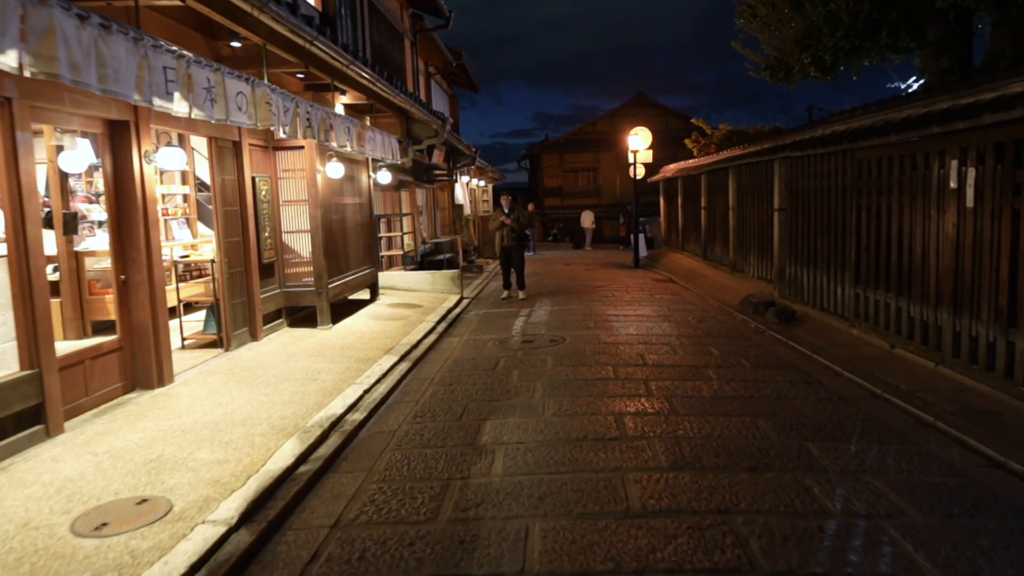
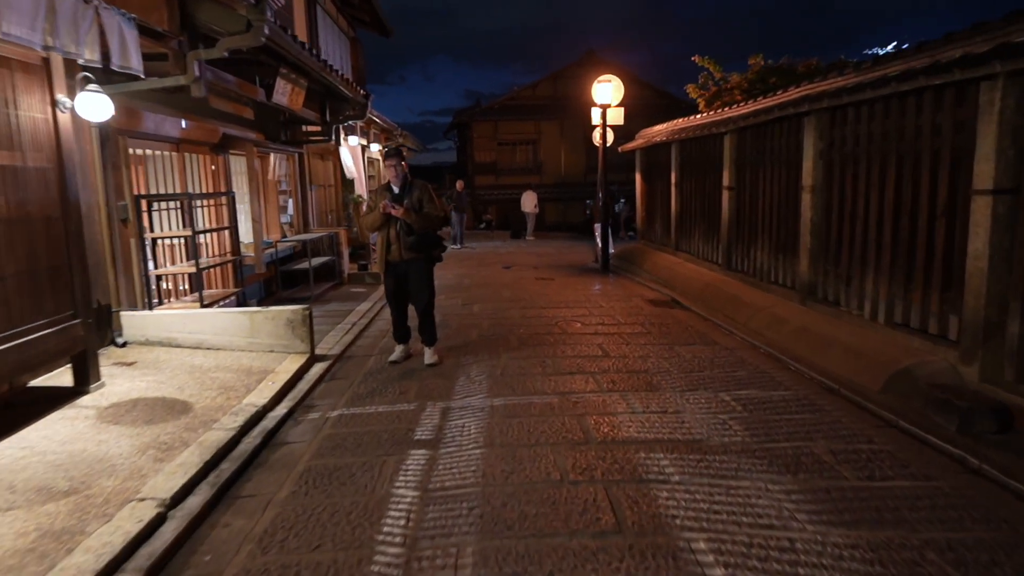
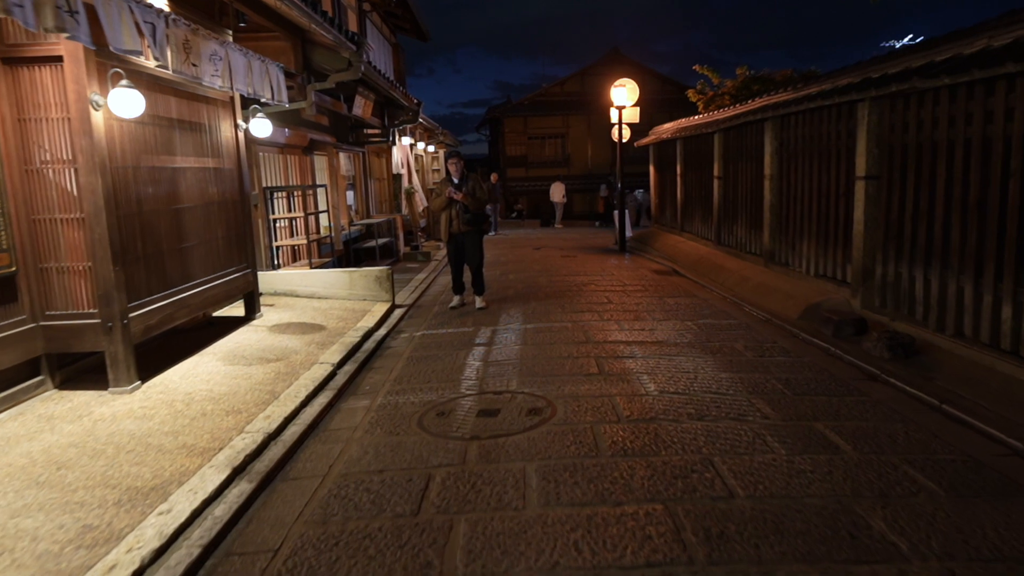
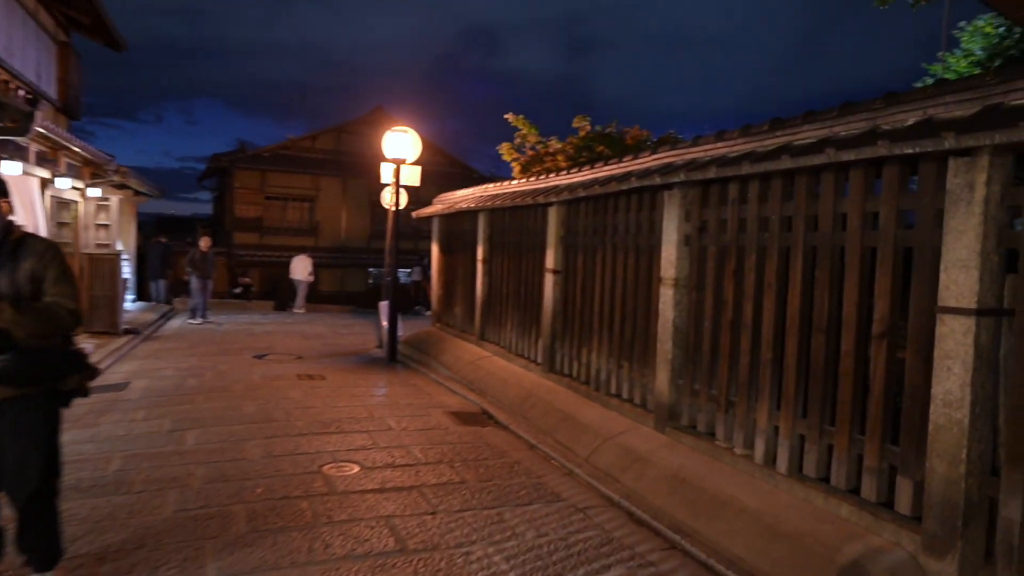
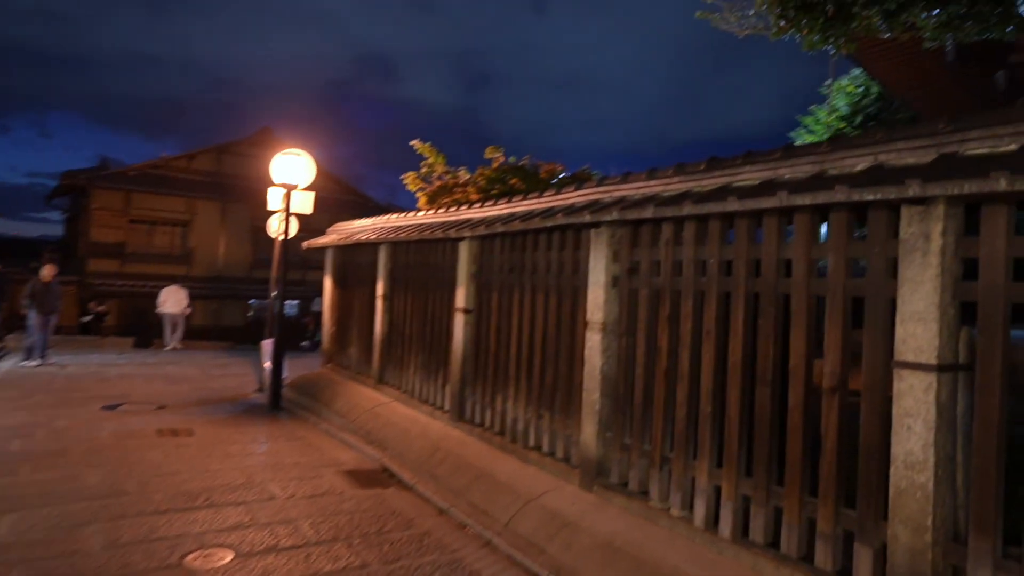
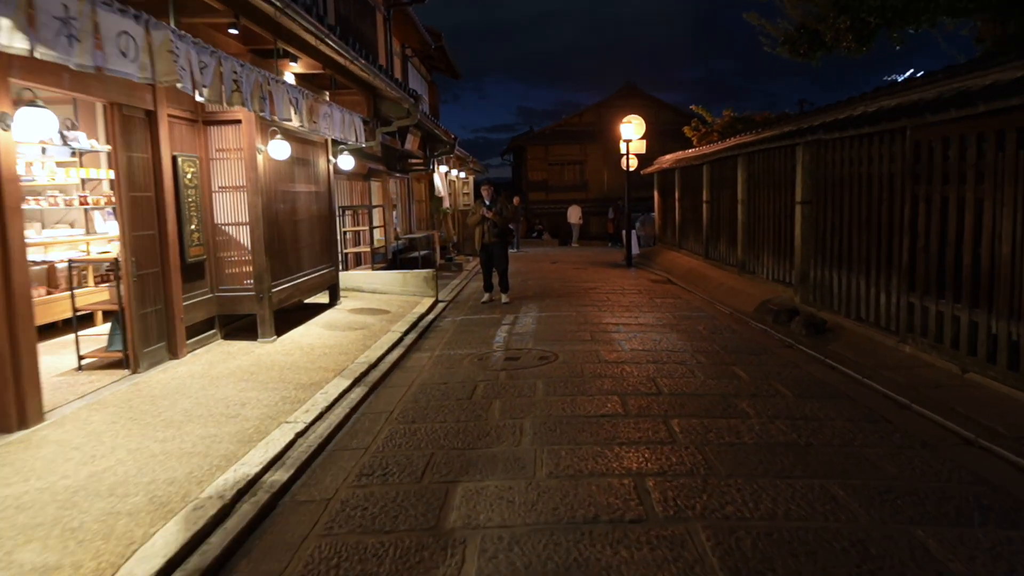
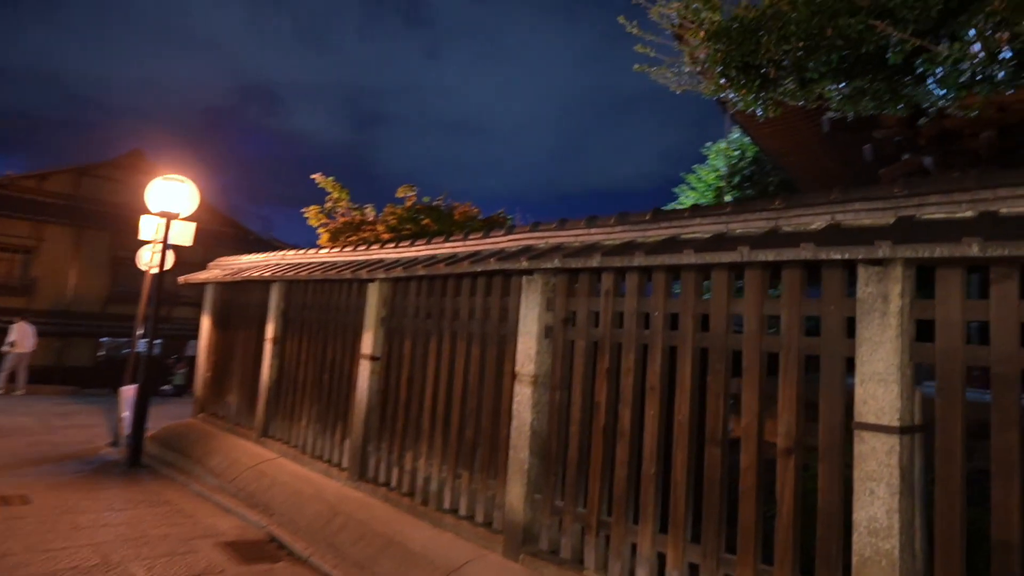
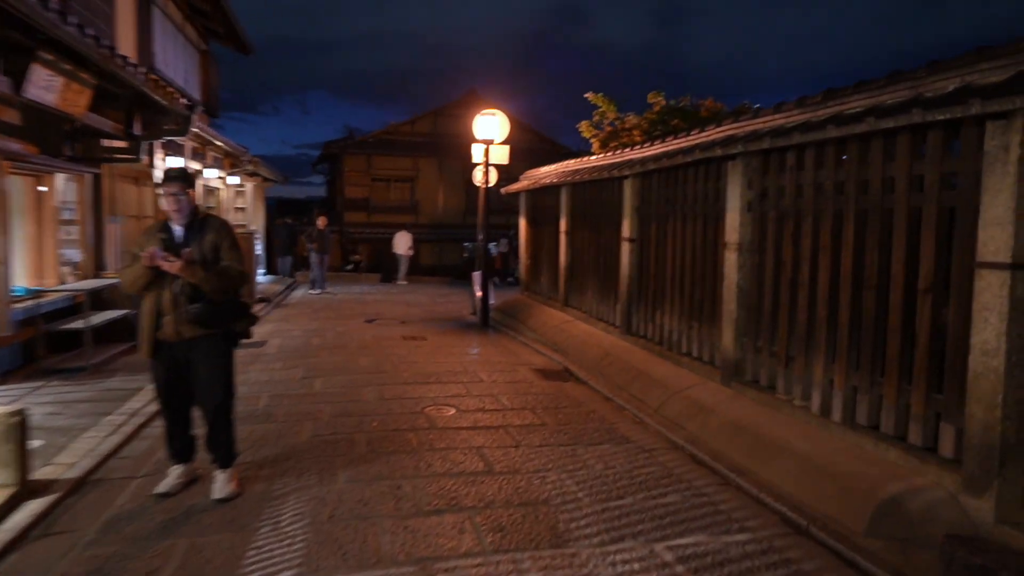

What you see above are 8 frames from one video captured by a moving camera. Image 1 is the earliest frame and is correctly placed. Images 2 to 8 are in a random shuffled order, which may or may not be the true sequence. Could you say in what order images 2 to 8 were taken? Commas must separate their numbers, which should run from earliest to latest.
6, 3, 2, 8, 4, 5, 7
